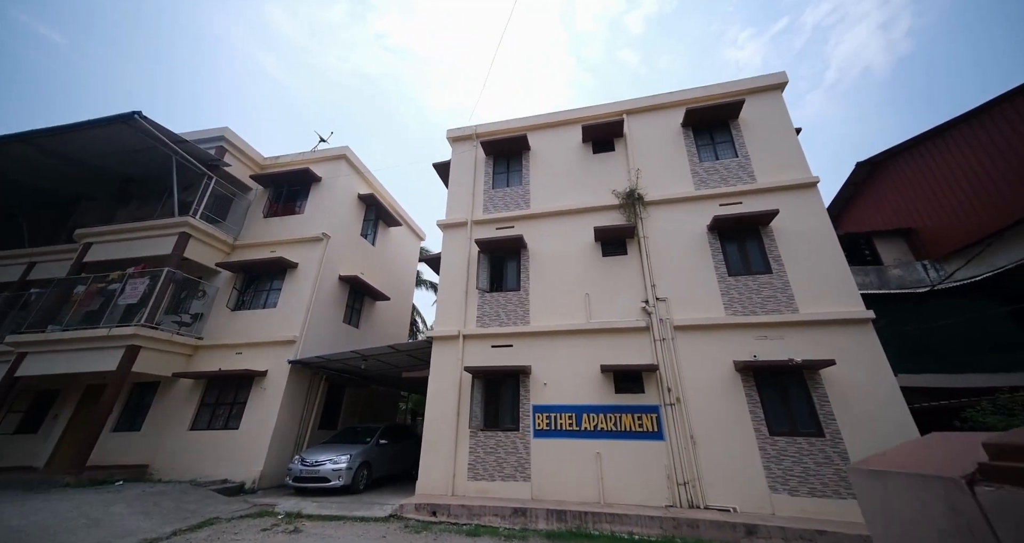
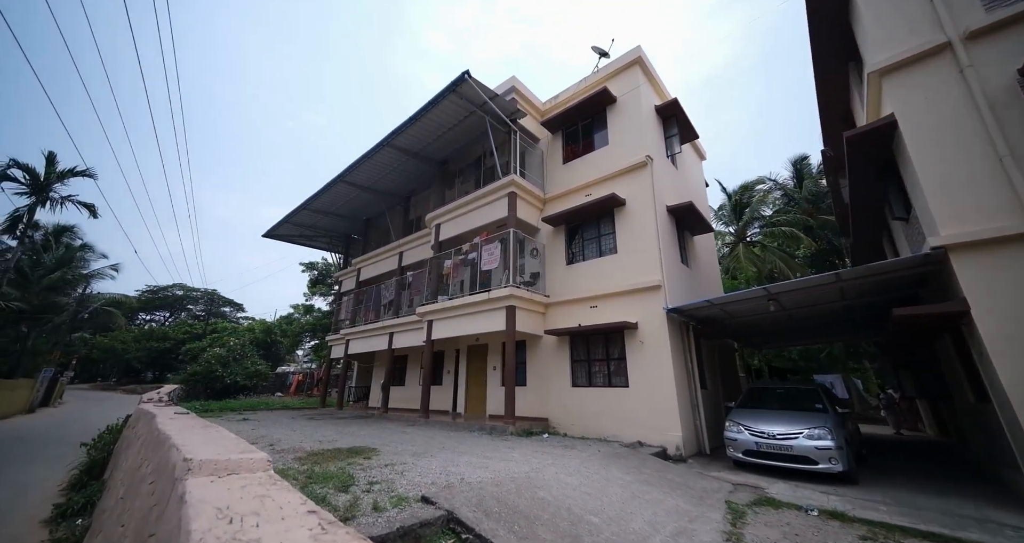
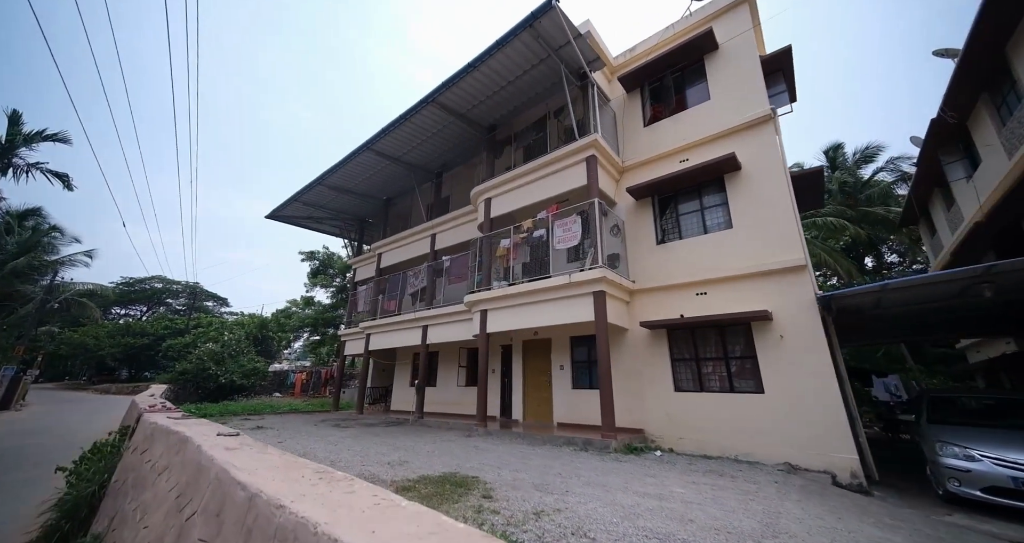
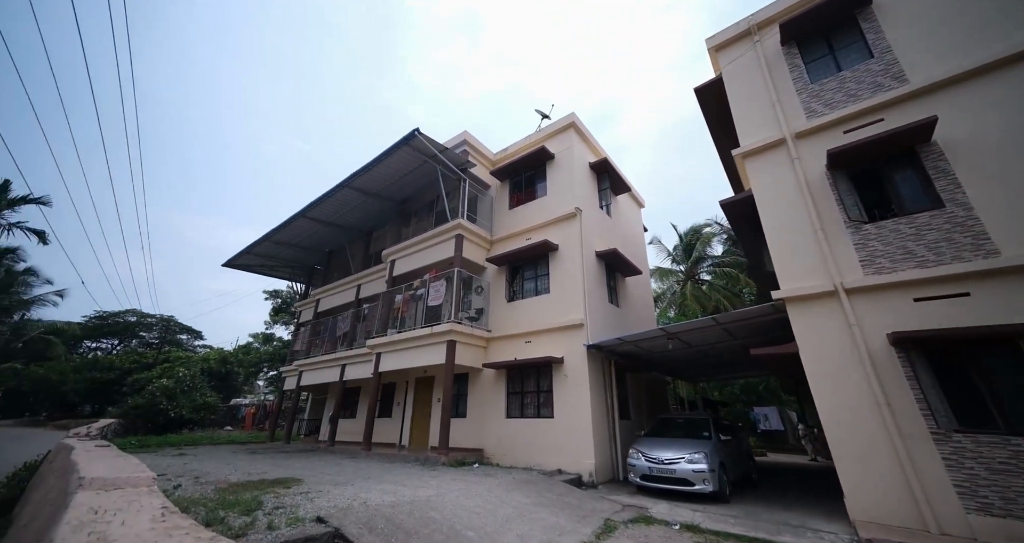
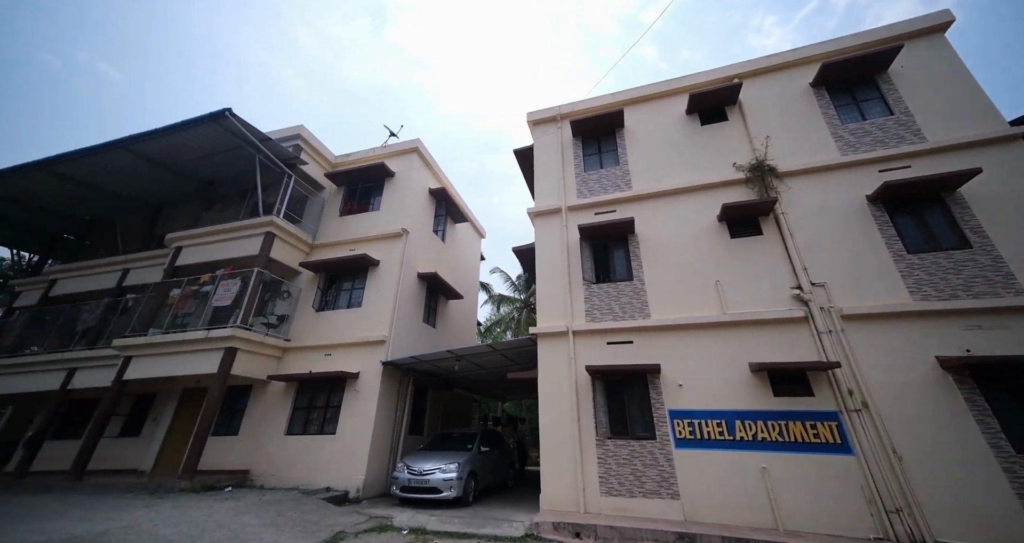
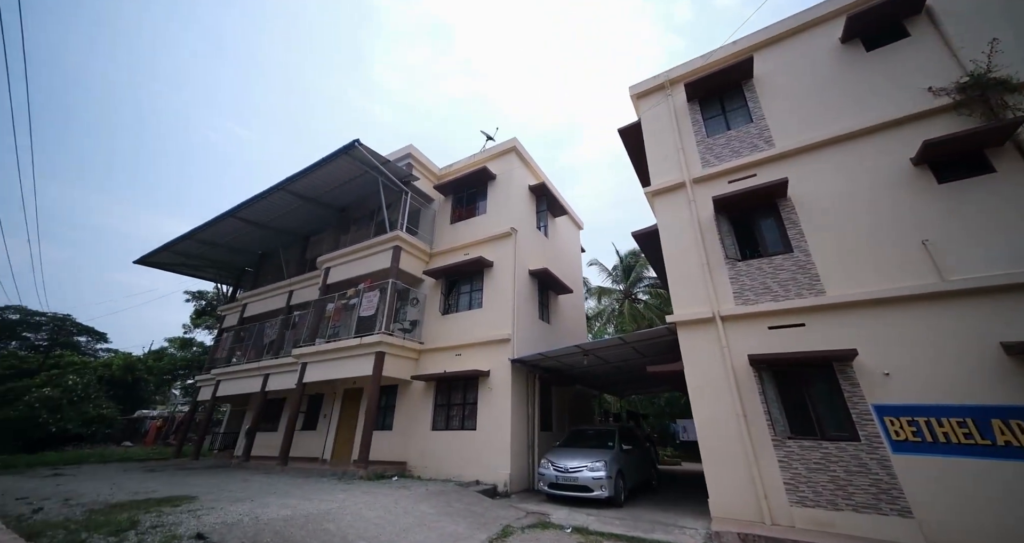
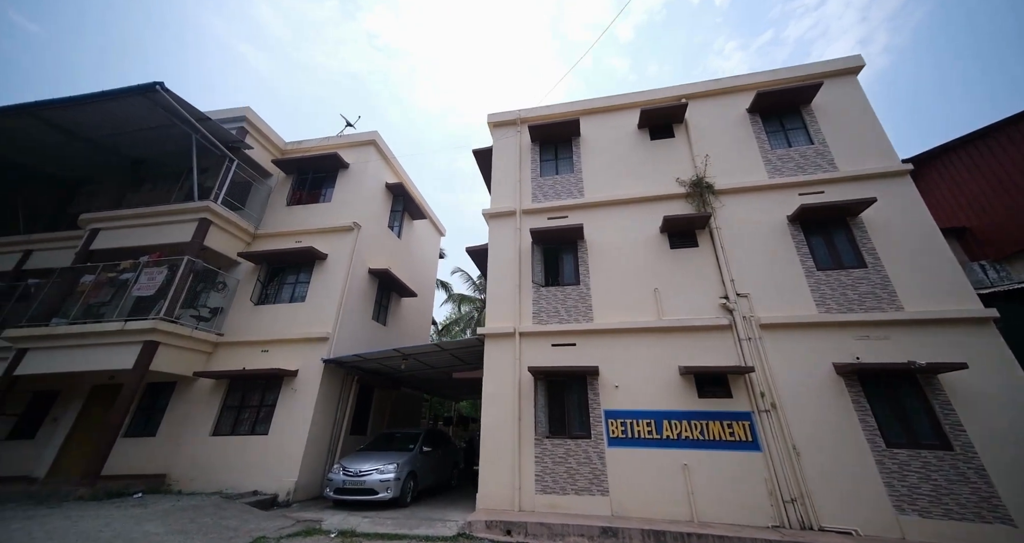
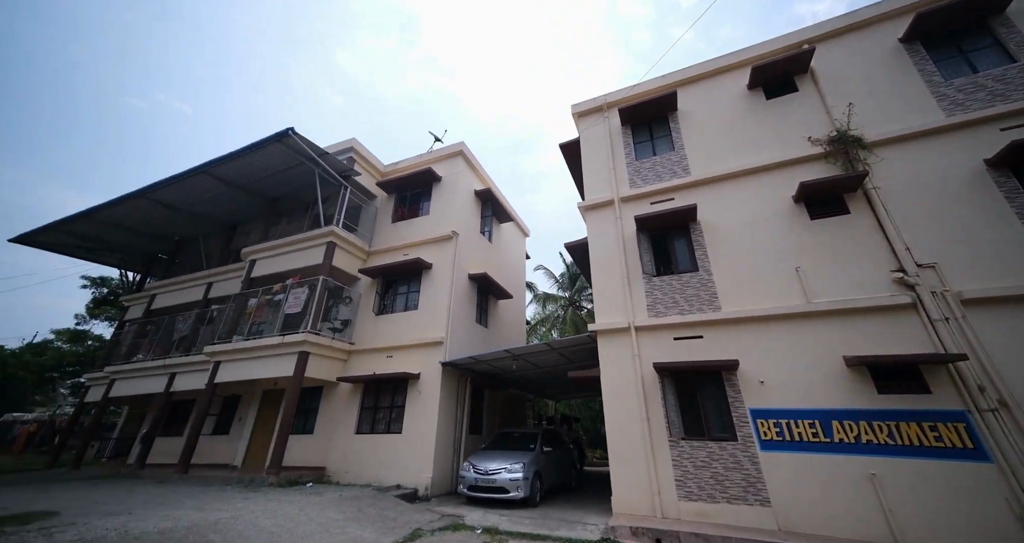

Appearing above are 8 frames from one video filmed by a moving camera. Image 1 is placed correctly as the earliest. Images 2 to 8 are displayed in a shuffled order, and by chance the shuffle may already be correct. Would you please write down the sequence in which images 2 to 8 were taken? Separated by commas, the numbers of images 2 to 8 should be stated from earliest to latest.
7, 5, 8, 6, 4, 2, 3
